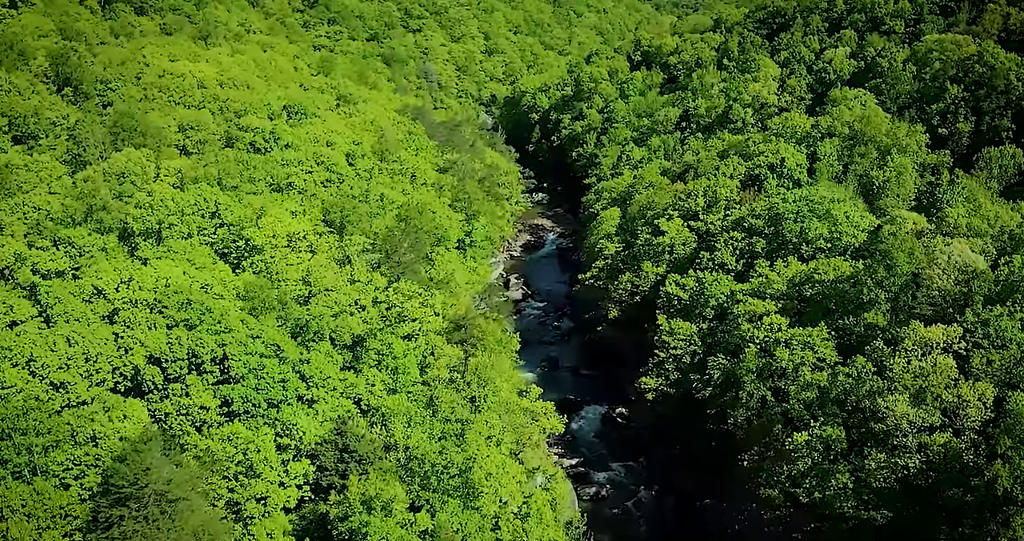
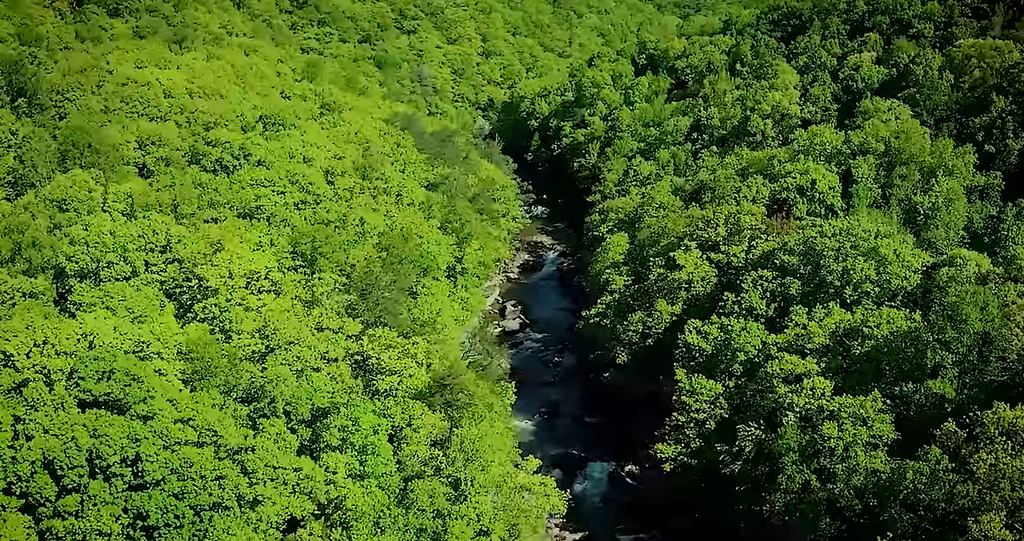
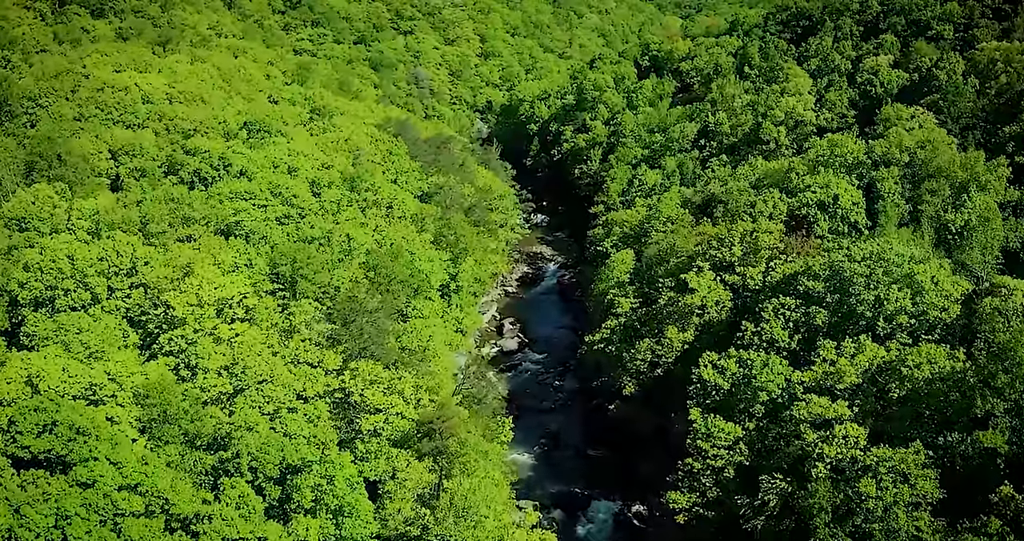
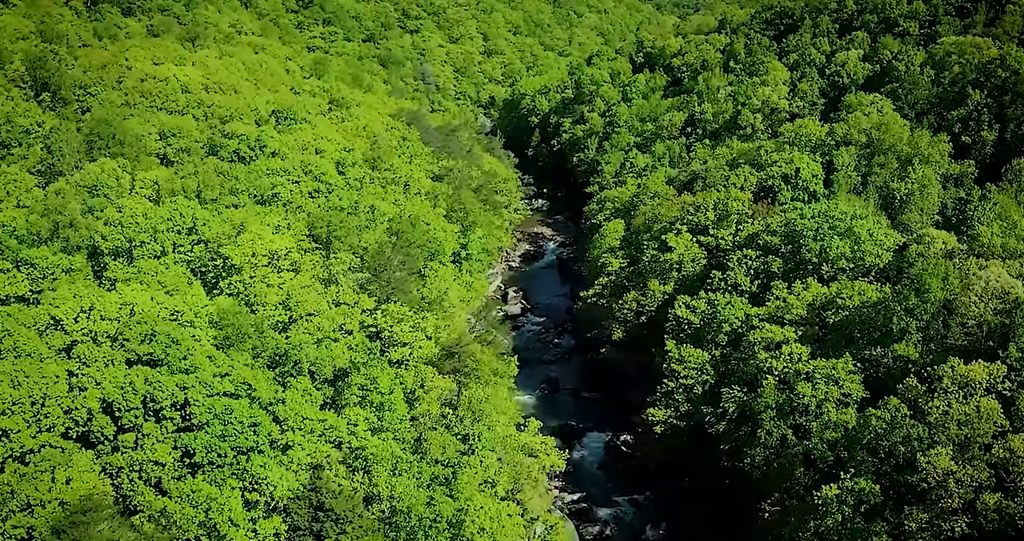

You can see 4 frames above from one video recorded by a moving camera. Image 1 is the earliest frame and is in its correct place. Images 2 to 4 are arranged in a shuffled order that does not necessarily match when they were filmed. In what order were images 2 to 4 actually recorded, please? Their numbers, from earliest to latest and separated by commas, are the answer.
4, 2, 3
